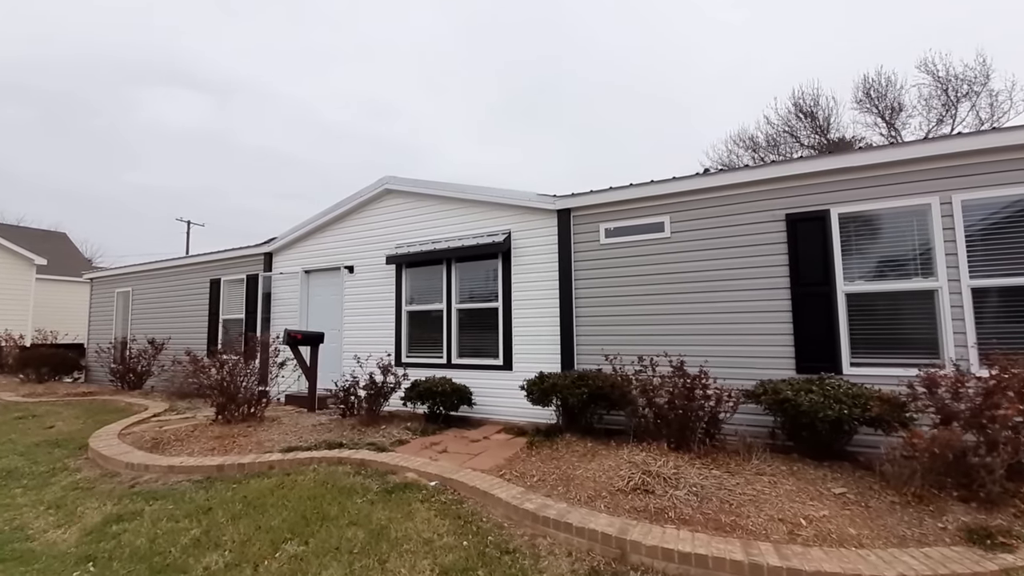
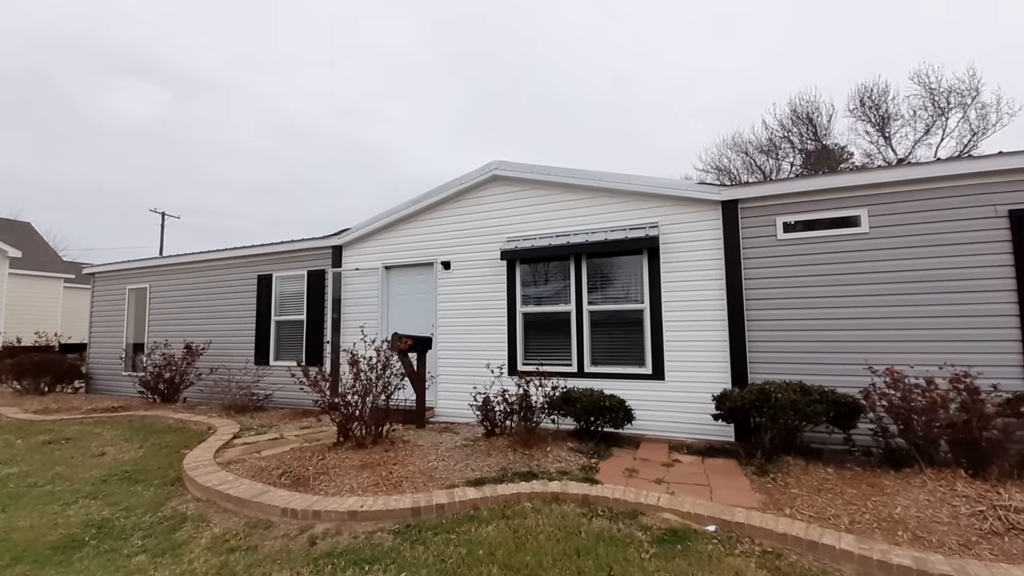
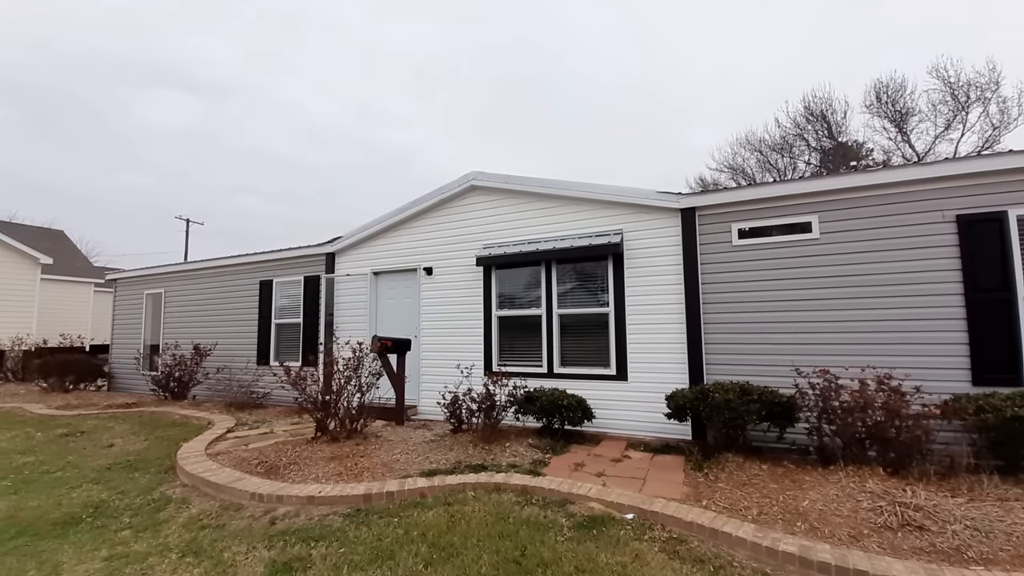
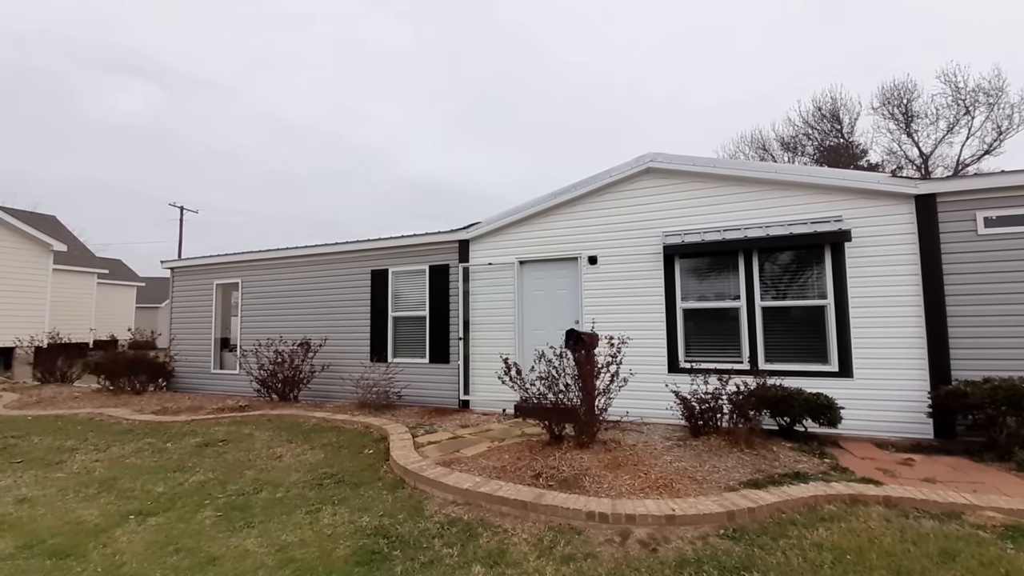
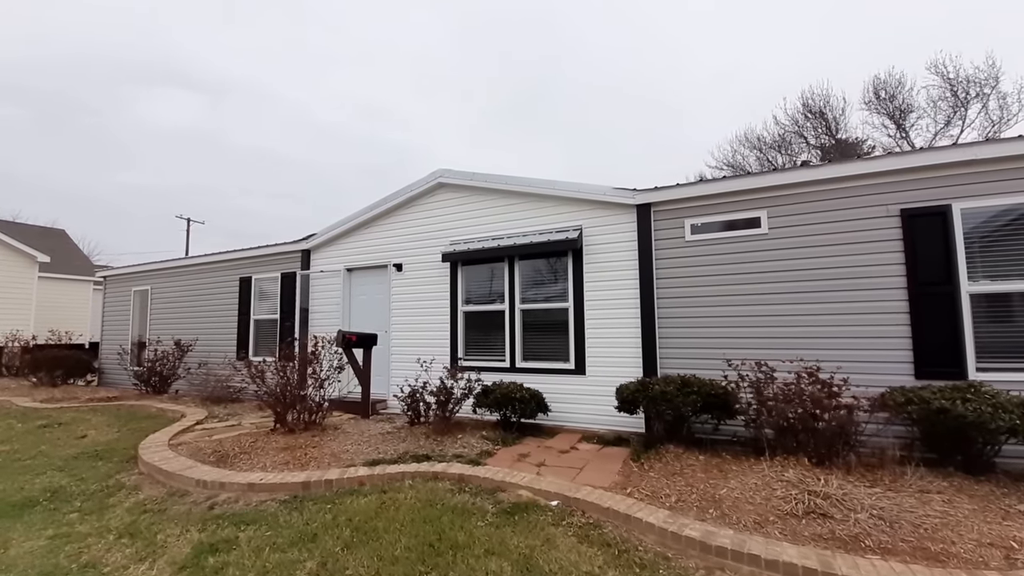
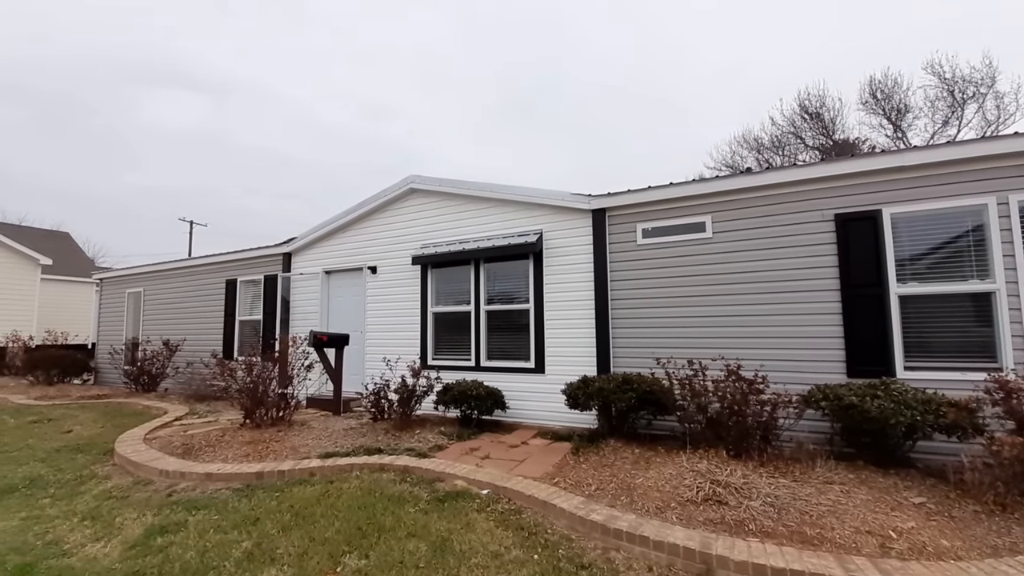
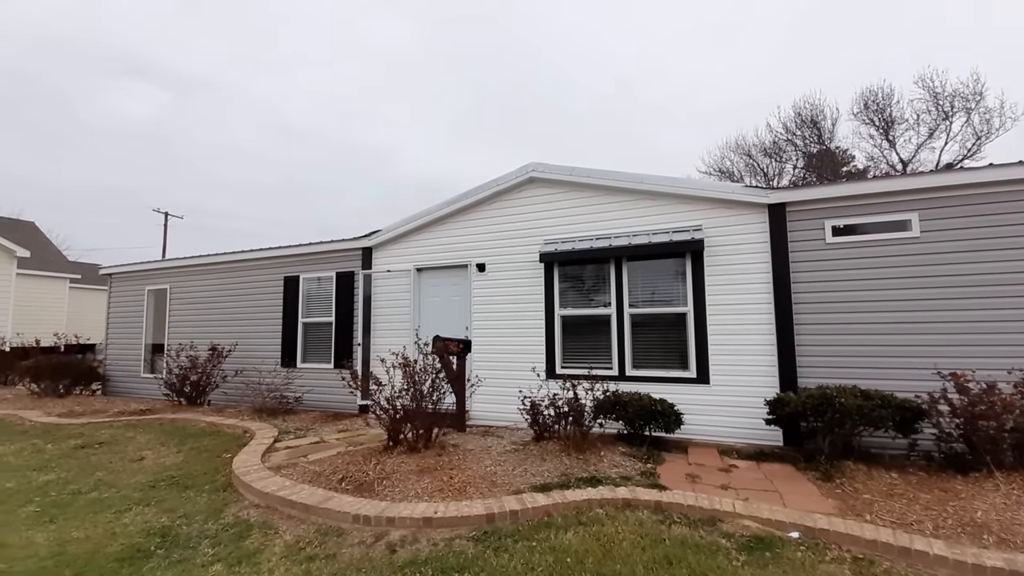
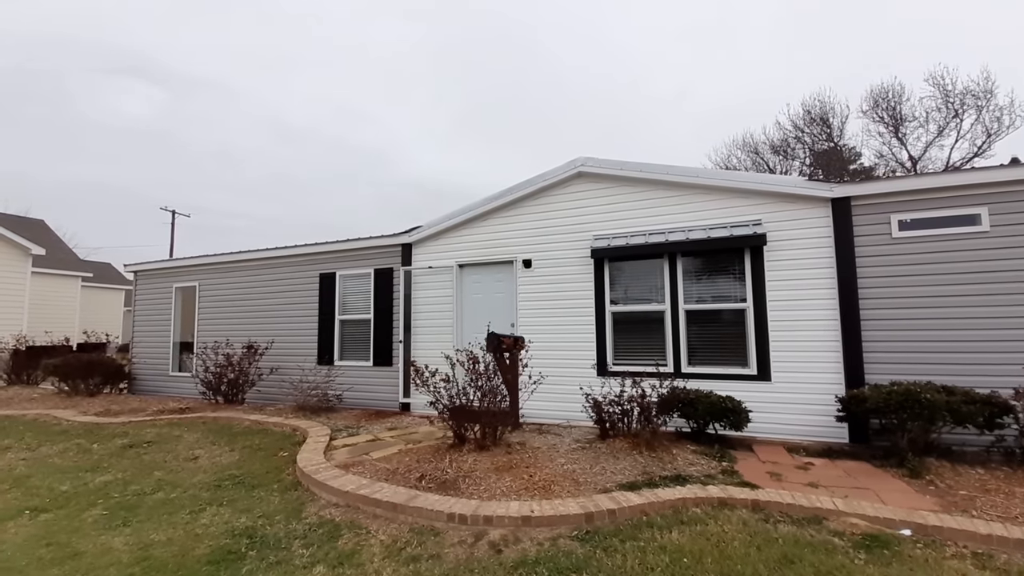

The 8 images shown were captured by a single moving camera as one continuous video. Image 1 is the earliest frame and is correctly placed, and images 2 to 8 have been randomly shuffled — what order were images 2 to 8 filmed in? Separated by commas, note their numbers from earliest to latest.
6, 5, 3, 2, 7, 8, 4
